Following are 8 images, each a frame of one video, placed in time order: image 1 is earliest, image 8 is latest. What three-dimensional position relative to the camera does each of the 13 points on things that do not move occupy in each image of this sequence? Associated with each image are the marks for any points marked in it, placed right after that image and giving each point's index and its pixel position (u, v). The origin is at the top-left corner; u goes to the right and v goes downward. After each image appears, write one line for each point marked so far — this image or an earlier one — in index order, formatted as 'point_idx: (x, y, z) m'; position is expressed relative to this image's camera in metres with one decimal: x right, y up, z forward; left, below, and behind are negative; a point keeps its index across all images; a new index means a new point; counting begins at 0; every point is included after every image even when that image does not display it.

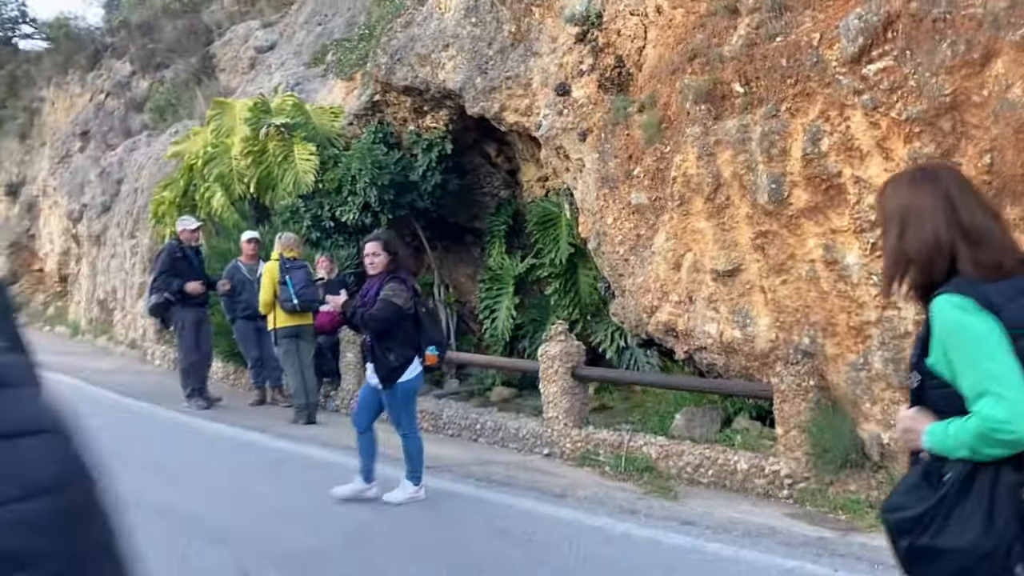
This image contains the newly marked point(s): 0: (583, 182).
0: (+0.7, +1.0, +8.9) m
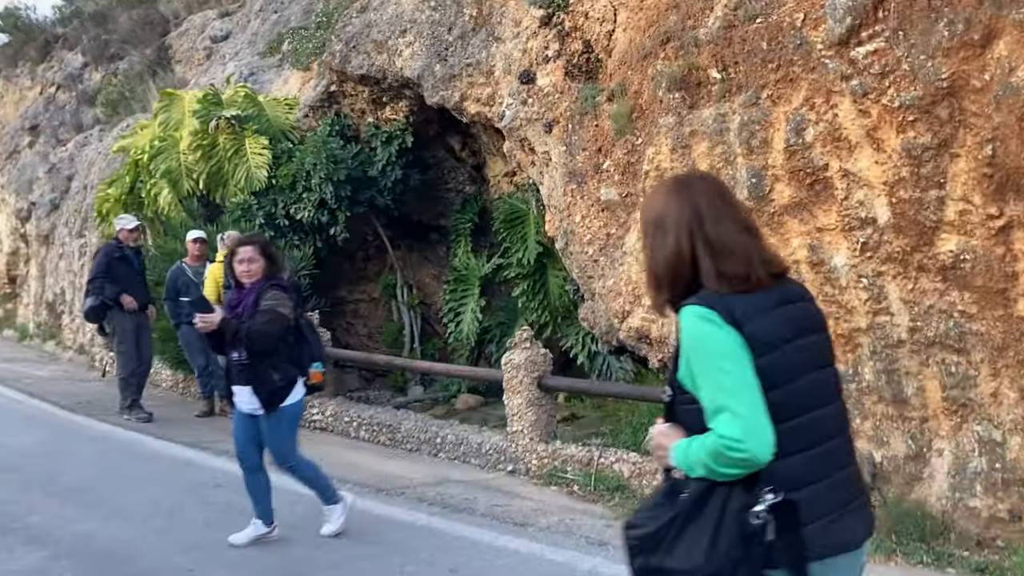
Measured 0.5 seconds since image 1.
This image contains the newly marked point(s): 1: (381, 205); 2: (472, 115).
0: (+0.3, +1.0, +8.3) m
1: (-1.6, +1.0, +11.7) m
2: (-0.4, +1.7, +9.3) m
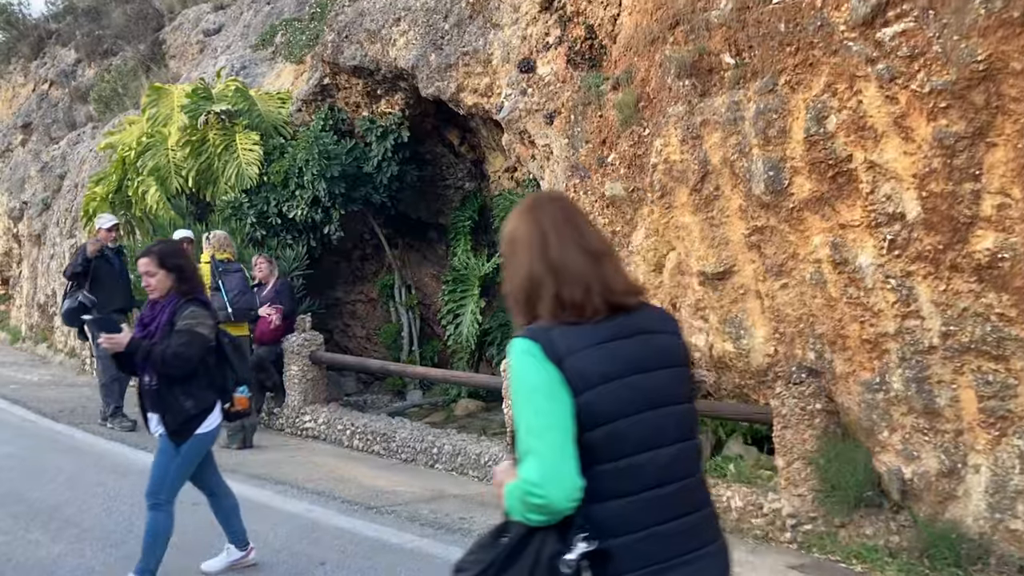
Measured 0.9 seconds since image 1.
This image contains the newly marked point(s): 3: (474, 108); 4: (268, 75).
0: (+0.3, +1.0, +7.8) m
1: (-1.6, +1.0, +11.2) m
2: (-0.4, +1.7, +8.8) m
3: (-0.3, +1.7, +8.7) m
4: (-3.3, +2.9, +12.8) m
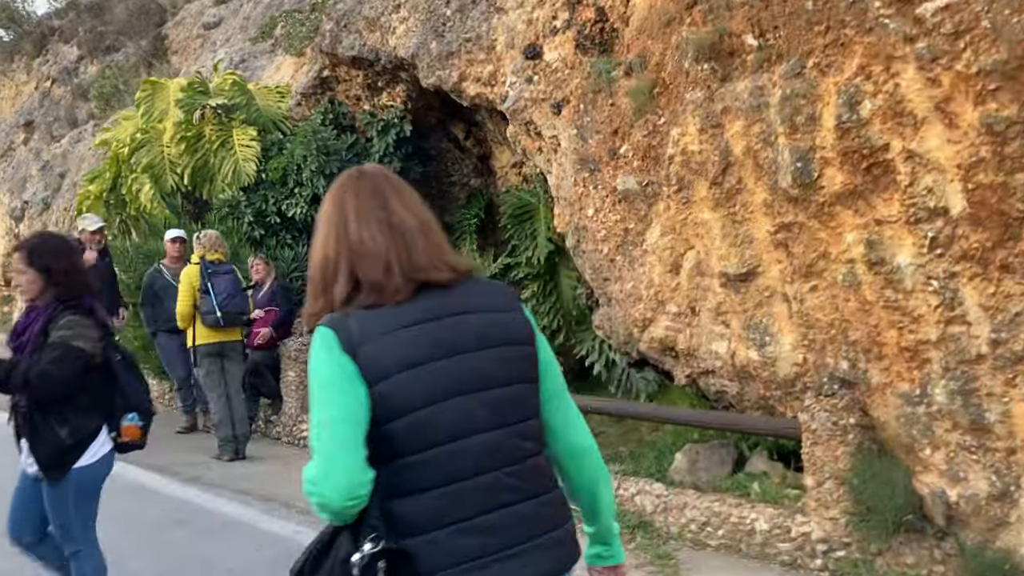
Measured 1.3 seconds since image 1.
0: (+0.4, +1.0, +7.3) m
1: (-1.5, +1.0, +10.7) m
2: (-0.3, +1.7, +8.3) m
3: (-0.3, +1.7, +8.2) m
4: (-3.2, +2.9, +12.3) m
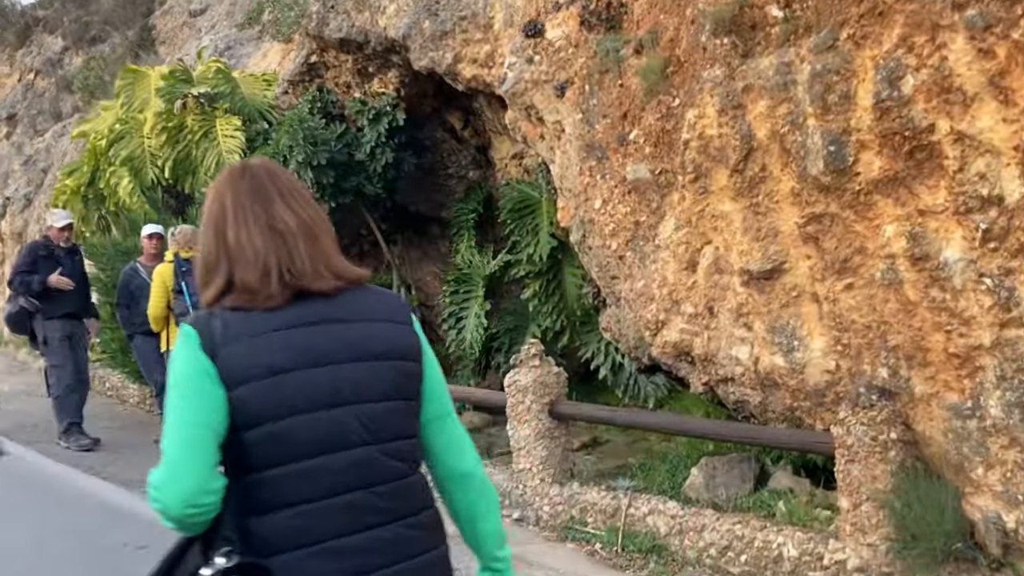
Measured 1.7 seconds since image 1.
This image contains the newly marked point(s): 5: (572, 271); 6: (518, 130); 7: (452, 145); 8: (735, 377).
0: (+0.3, +1.0, +6.7) m
1: (-1.5, +1.0, +10.1) m
2: (-0.4, +1.7, +7.7) m
3: (-0.3, +1.7, +7.6) m
4: (-3.2, +2.9, +11.7) m
5: (+0.6, +0.2, +9.3) m
6: (0.0, +1.2, +7.2) m
7: (-0.7, +1.6, +10.4) m
8: (+1.3, -0.5, +5.6) m
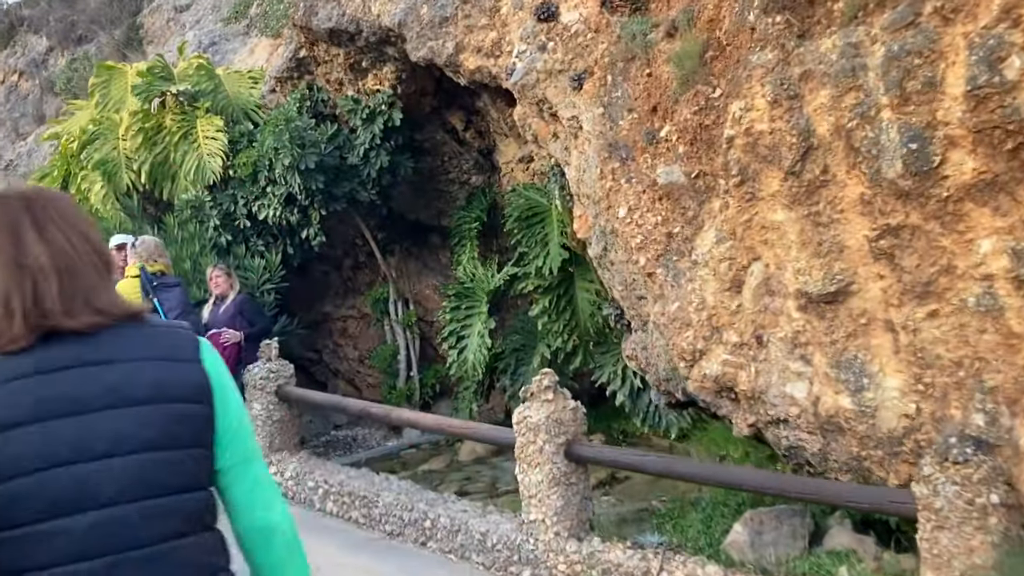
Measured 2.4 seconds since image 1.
0: (+0.4, +0.8, +5.8) m
1: (-1.5, +0.9, +9.3) m
2: (-0.3, +1.5, +6.8) m
3: (-0.2, +1.5, +6.7) m
4: (-3.1, +2.7, +10.9) m
5: (+0.7, 0.0, +8.4) m
6: (+0.1, +1.1, +6.4) m
7: (-0.6, +1.4, +9.5) m
8: (+1.4, -0.7, +4.7) m
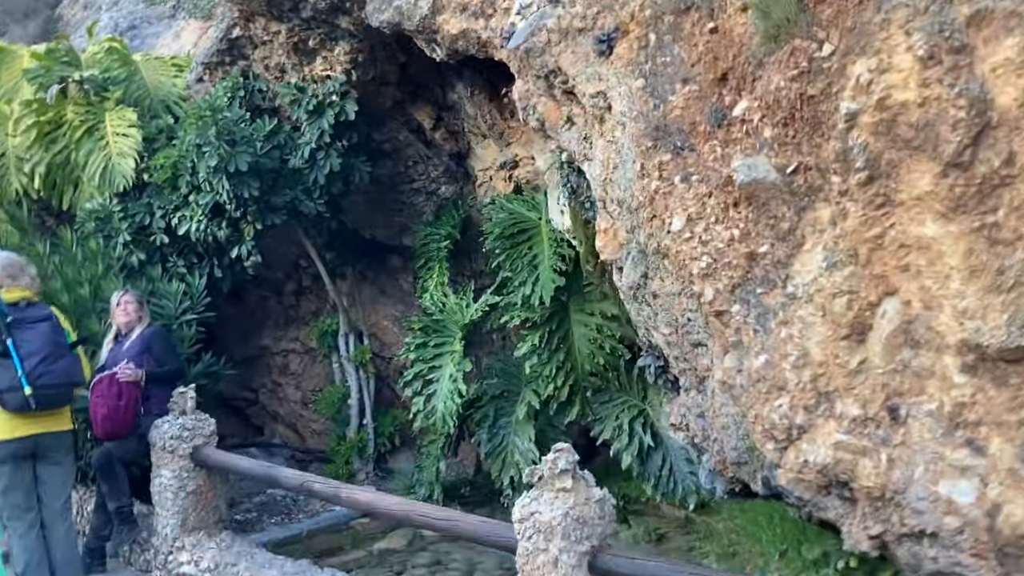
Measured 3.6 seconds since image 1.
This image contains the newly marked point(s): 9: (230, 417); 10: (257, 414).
0: (+0.4, +0.6, +4.2) m
1: (-1.6, +0.6, +7.6) m
2: (-0.3, +1.3, +5.2) m
3: (-0.3, +1.3, +5.1) m
4: (-3.4, +2.5, +9.1) m
5: (+0.5, -0.2, +6.8) m
6: (+0.1, +0.9, +4.8) m
7: (-0.8, +1.2, +7.9) m
8: (+1.4, -0.8, +3.1) m
9: (-2.8, -1.3, +9.4) m
10: (-2.6, -1.3, +9.5) m
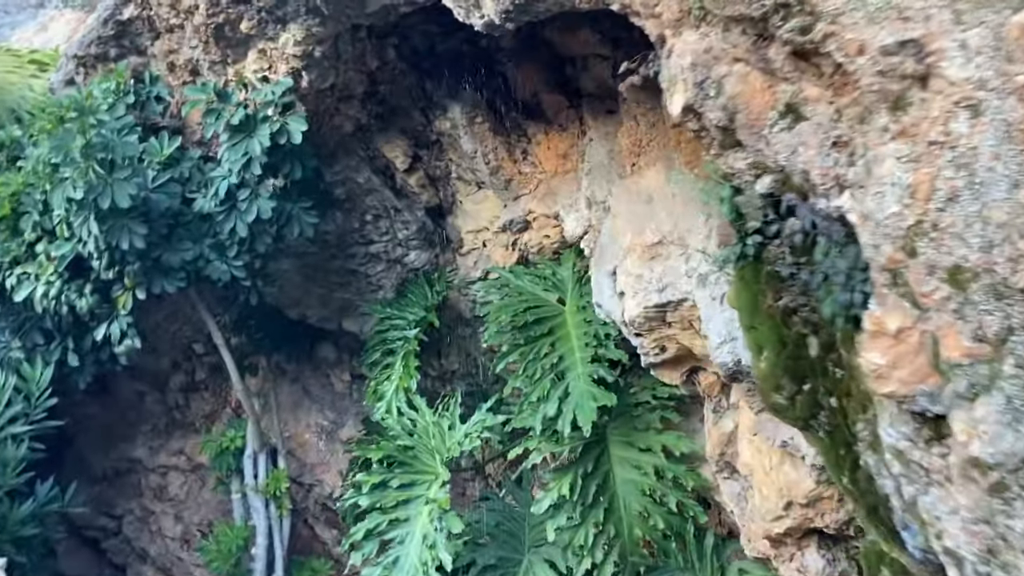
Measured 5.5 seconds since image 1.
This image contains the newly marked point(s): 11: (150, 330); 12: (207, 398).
0: (+0.8, +0.3, +2.0) m
1: (-1.6, 0.0, +5.1) m
2: (0.0, +0.9, +3.0) m
3: (+0.1, +0.9, +2.9) m
4: (-3.4, +1.8, +6.7) m
5: (+0.6, -0.8, +4.5) m
6: (+0.5, +0.5, +2.6) m
7: (-0.8, +0.5, +5.6) m
8: (+1.9, -1.1, +1.0) m
9: (-3.0, -1.9, +6.6) m
10: (-2.9, -2.0, +6.8) m
11: (-2.4, -0.3, +6.2) m
12: (-2.2, -0.8, +6.7) m
